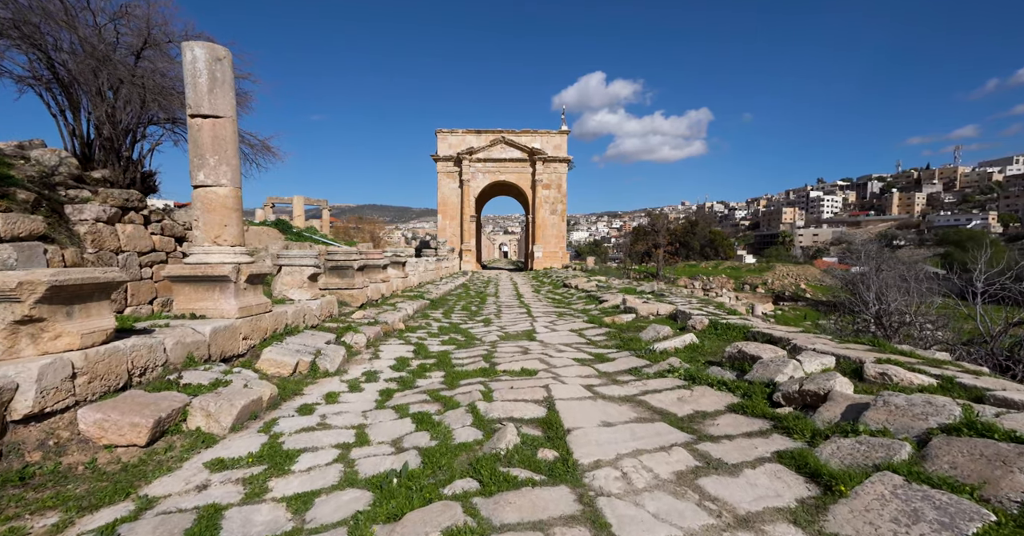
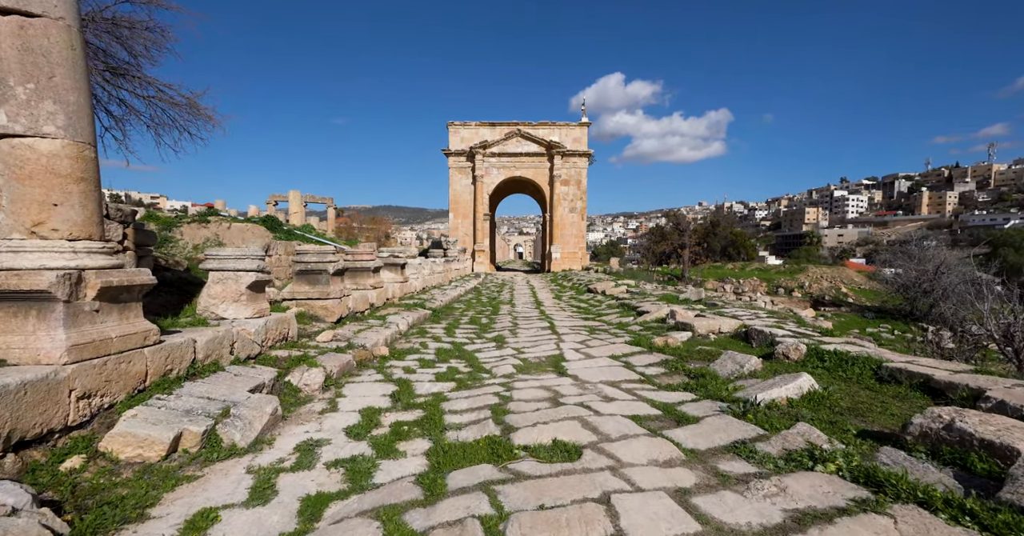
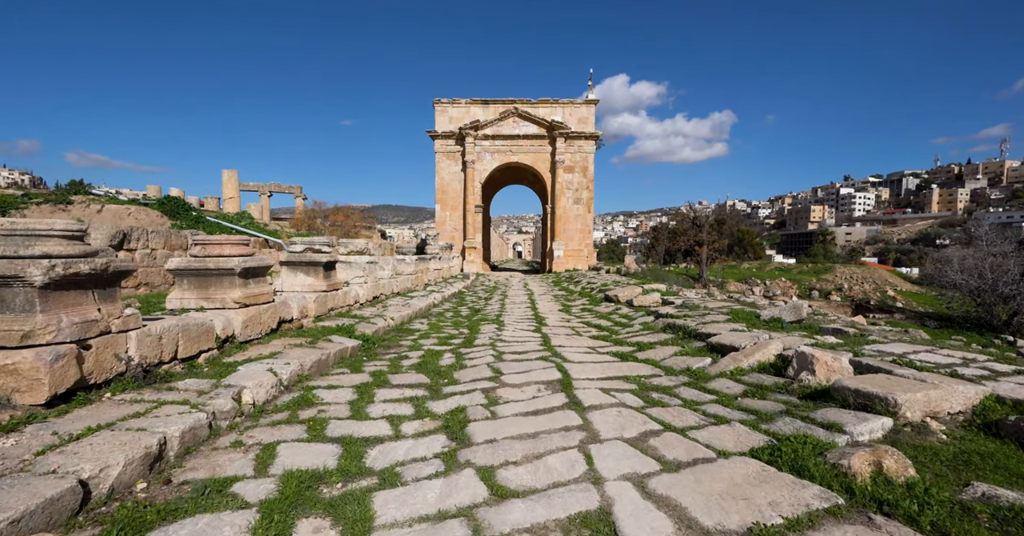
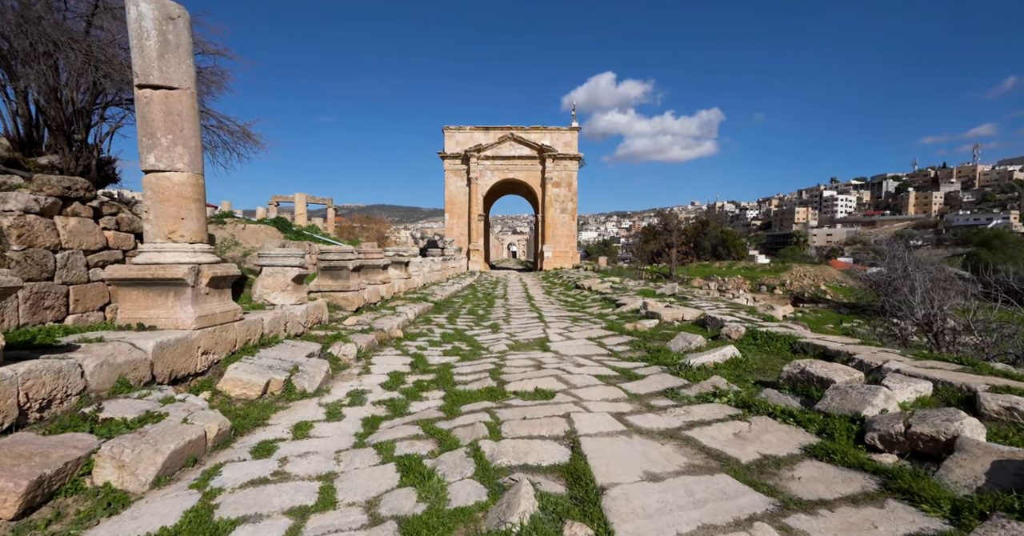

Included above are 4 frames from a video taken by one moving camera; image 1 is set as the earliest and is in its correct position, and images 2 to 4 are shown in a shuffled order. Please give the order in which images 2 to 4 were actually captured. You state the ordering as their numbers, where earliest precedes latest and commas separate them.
4, 2, 3
